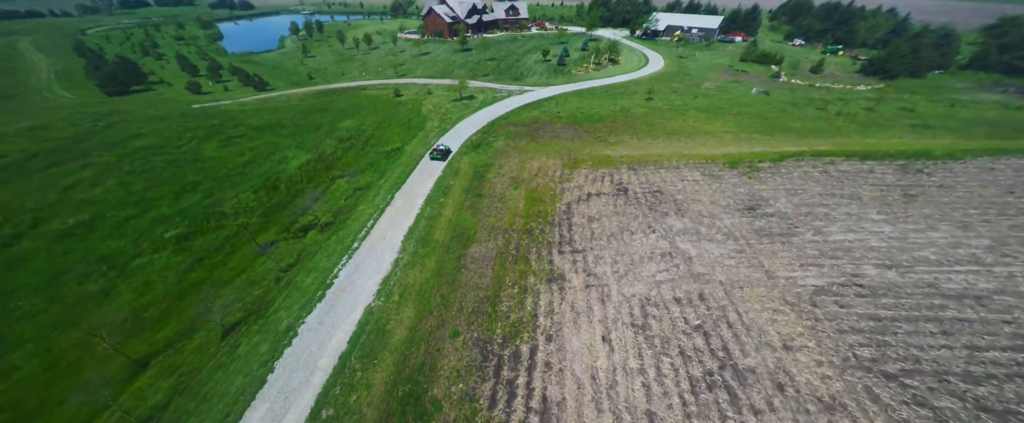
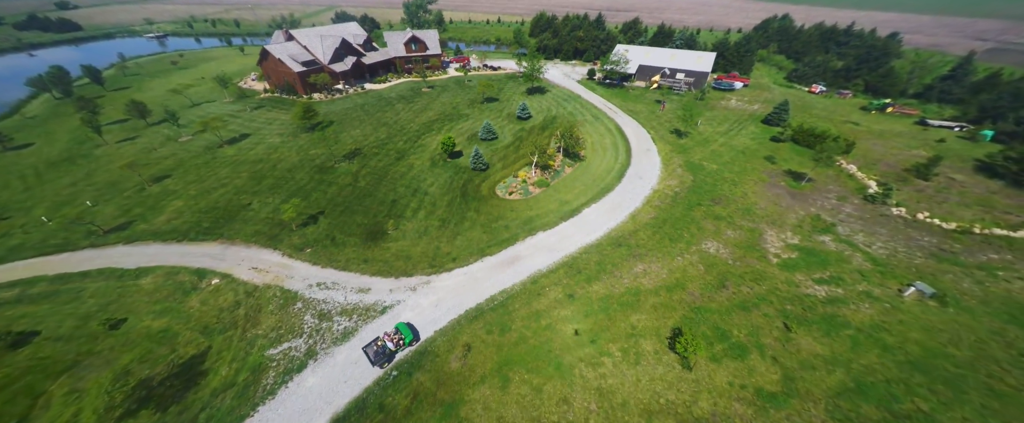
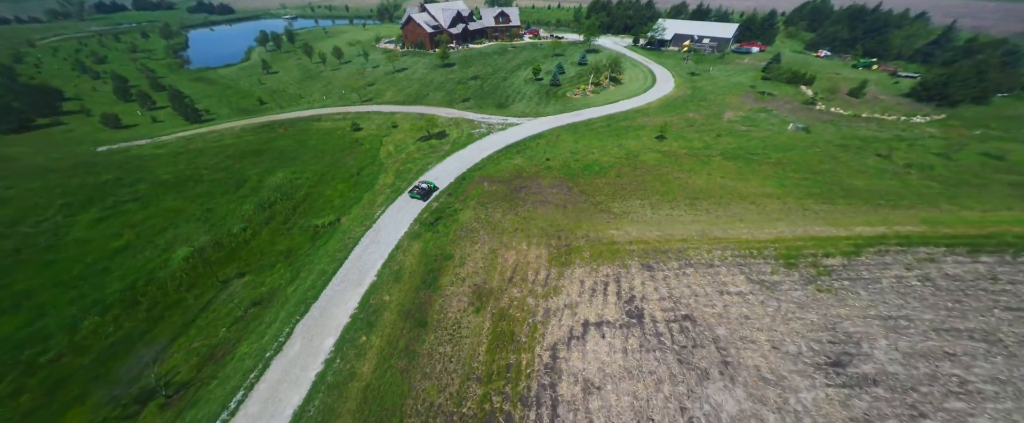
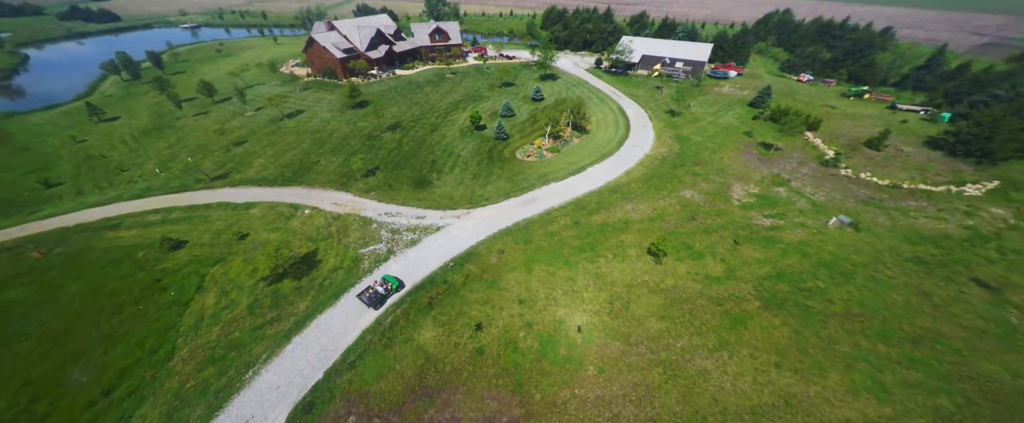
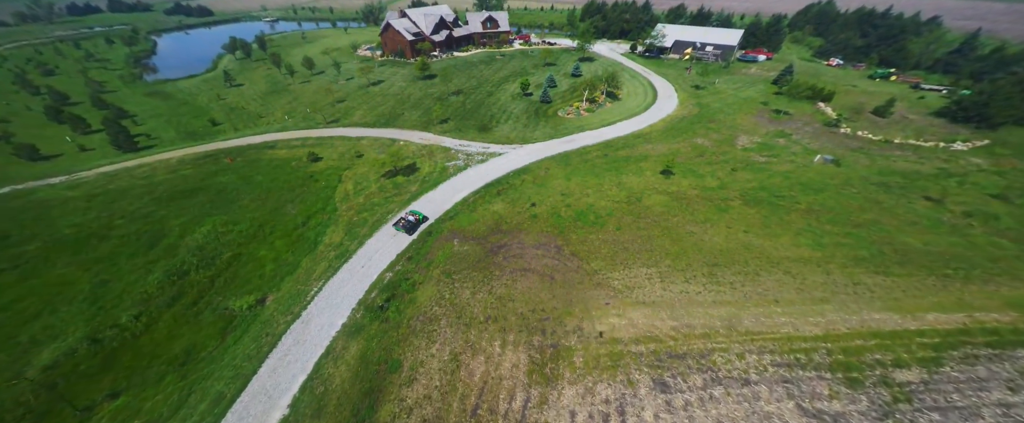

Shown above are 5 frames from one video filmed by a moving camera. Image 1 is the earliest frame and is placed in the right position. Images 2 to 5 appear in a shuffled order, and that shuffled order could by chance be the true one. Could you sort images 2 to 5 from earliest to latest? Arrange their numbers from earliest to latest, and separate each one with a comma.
3, 5, 4, 2
